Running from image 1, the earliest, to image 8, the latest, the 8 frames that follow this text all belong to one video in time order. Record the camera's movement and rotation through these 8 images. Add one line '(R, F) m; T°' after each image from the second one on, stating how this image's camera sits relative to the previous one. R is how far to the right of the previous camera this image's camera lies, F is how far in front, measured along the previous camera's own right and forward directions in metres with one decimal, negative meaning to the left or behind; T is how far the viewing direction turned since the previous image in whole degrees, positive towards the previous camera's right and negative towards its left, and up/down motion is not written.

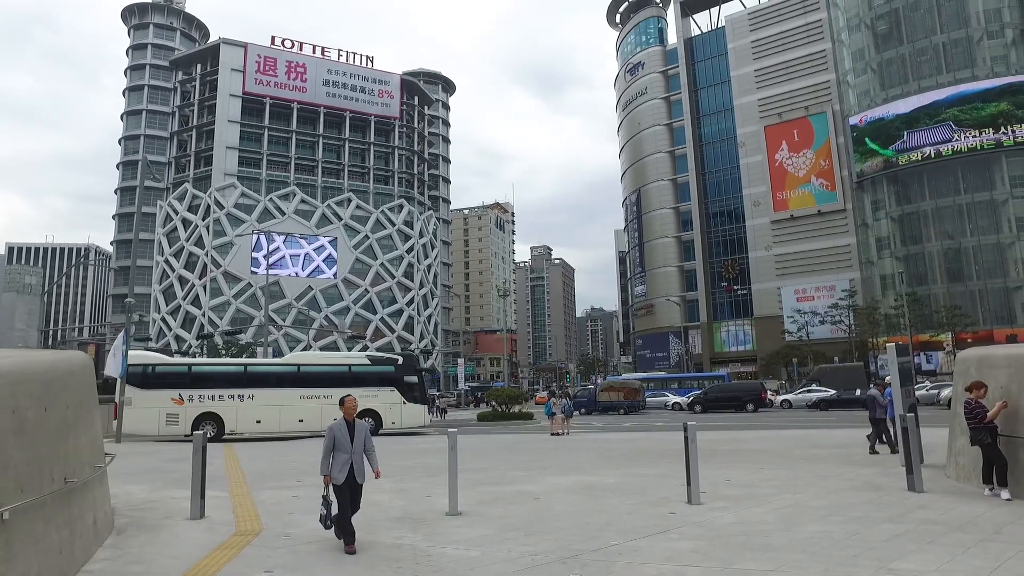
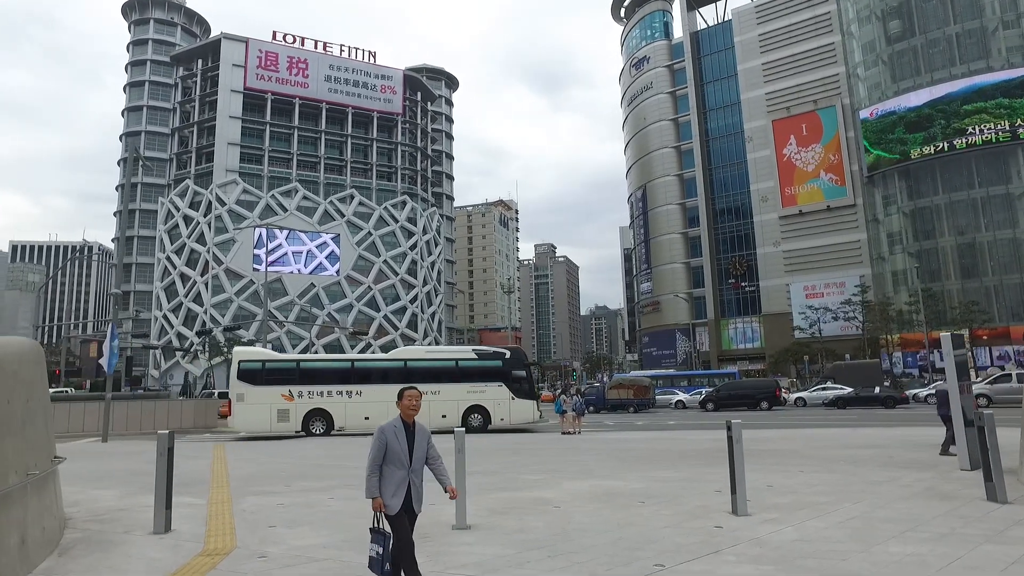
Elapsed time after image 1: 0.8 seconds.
(-0.1, +1.1) m; 0°
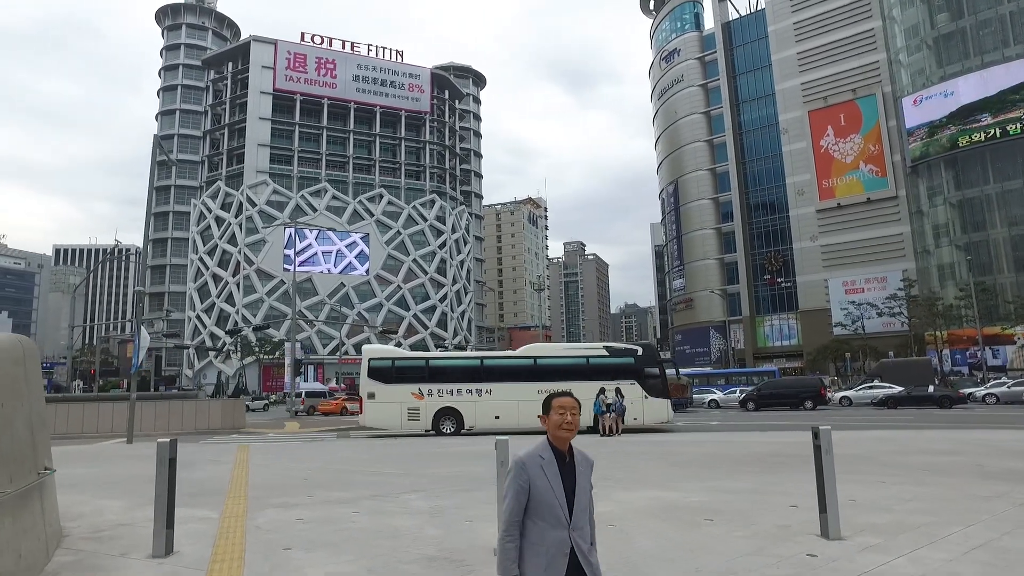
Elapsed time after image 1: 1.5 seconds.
(-0.2, +1.0) m; -2°
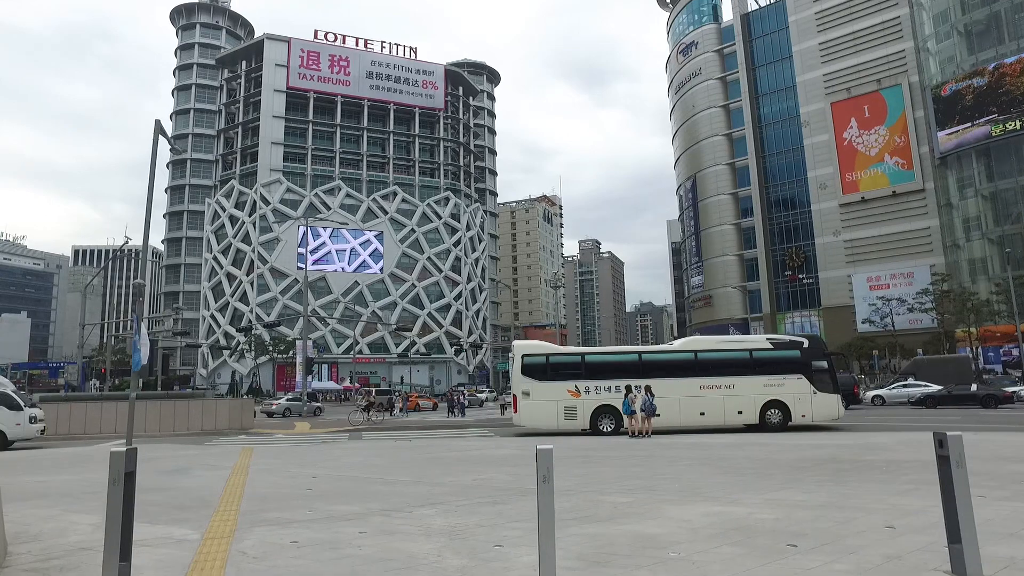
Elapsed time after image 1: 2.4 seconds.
(-0.2, +1.2) m; -1°
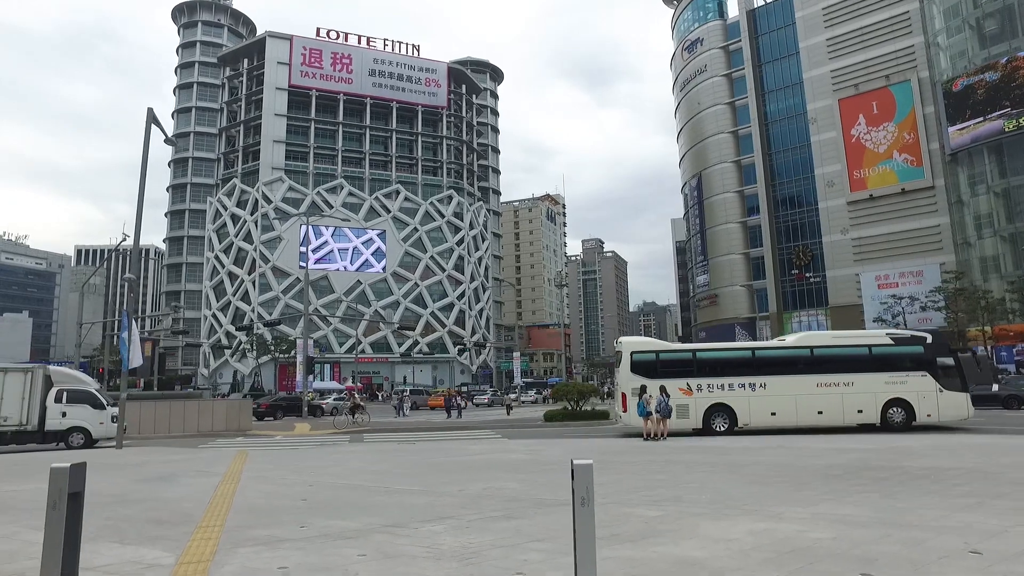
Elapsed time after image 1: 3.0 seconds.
(-0.2, +0.8) m; 0°
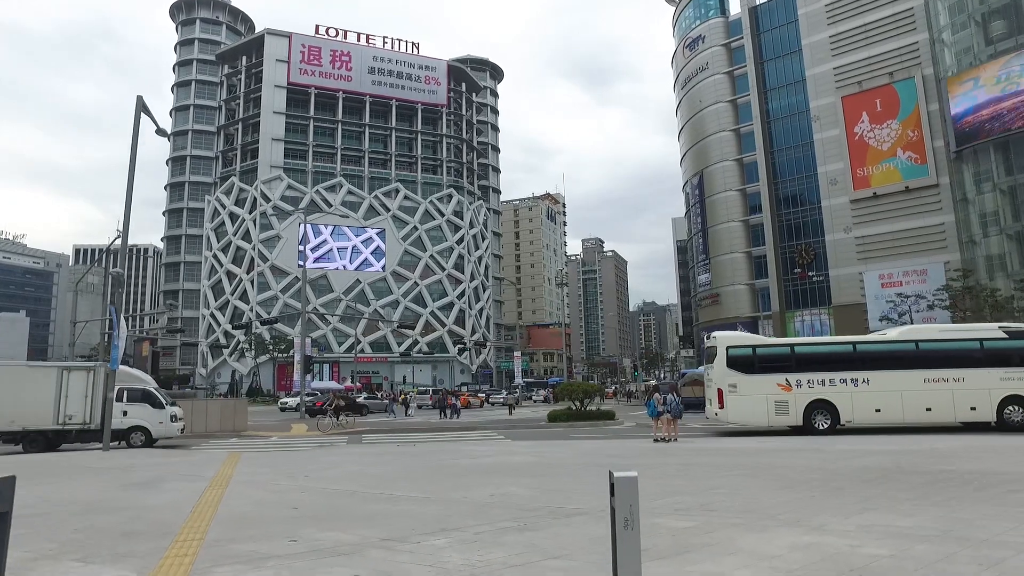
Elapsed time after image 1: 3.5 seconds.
(-0.1, +0.7) m; 0°
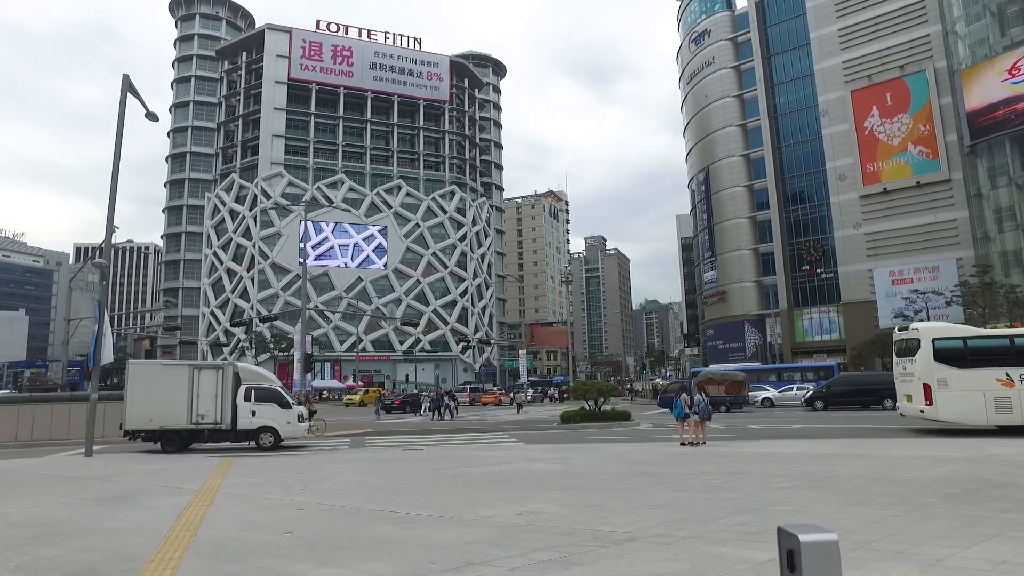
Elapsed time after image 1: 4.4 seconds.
(-0.3, +1.2) m; 0°
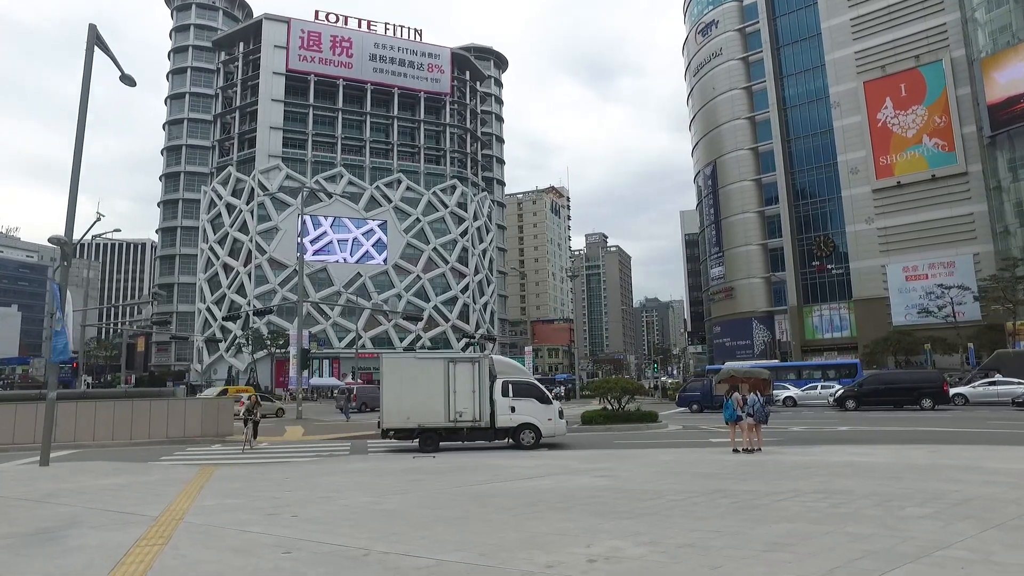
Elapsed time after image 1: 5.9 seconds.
(-0.6, +2.1) m; 0°
